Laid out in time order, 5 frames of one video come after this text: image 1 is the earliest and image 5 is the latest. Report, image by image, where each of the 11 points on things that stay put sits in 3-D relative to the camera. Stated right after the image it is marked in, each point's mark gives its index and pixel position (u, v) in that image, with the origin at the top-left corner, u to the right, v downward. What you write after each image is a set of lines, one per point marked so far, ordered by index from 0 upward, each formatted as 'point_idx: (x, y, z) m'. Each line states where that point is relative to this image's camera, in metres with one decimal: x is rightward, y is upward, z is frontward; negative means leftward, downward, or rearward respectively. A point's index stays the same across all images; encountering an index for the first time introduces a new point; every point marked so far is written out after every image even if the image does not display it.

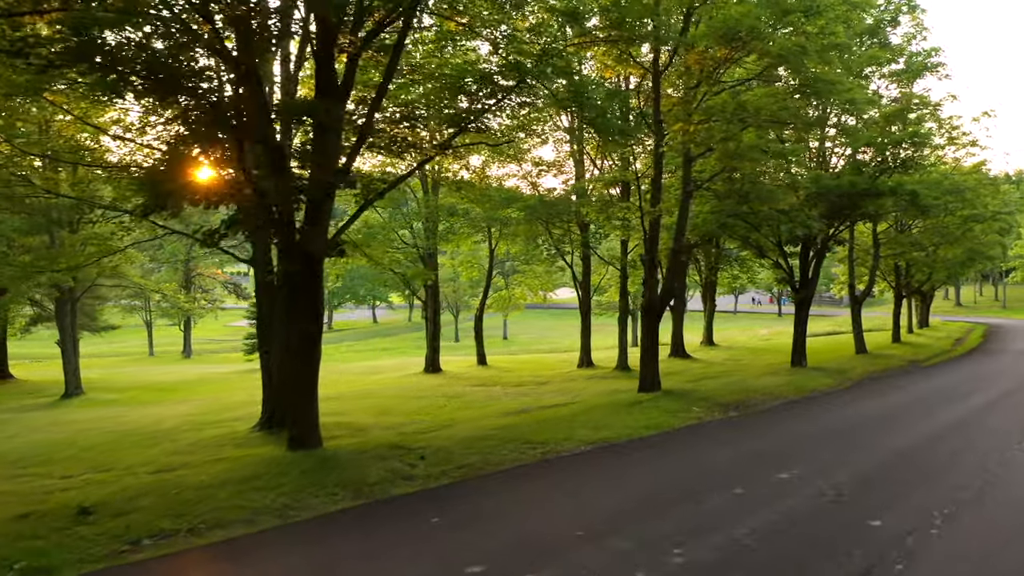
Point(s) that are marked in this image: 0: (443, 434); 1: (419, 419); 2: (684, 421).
0: (-1.1, -2.3, +10.6) m
1: (-2.0, -2.9, +14.5) m
2: (+2.7, -2.2, +10.8) m
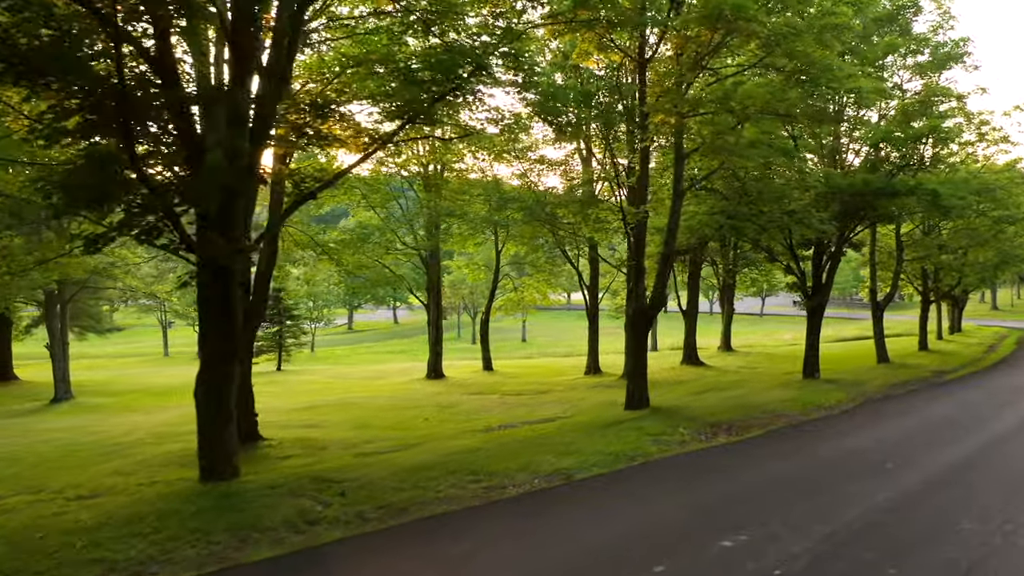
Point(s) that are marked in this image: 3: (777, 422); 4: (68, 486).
0: (-1.7, -2.5, +9.7) m
1: (-2.5, -3.0, +13.6) m
2: (+2.2, -2.3, +9.7) m
3: (+4.7, -2.4, +11.8) m
4: (-6.4, -2.9, +9.6) m
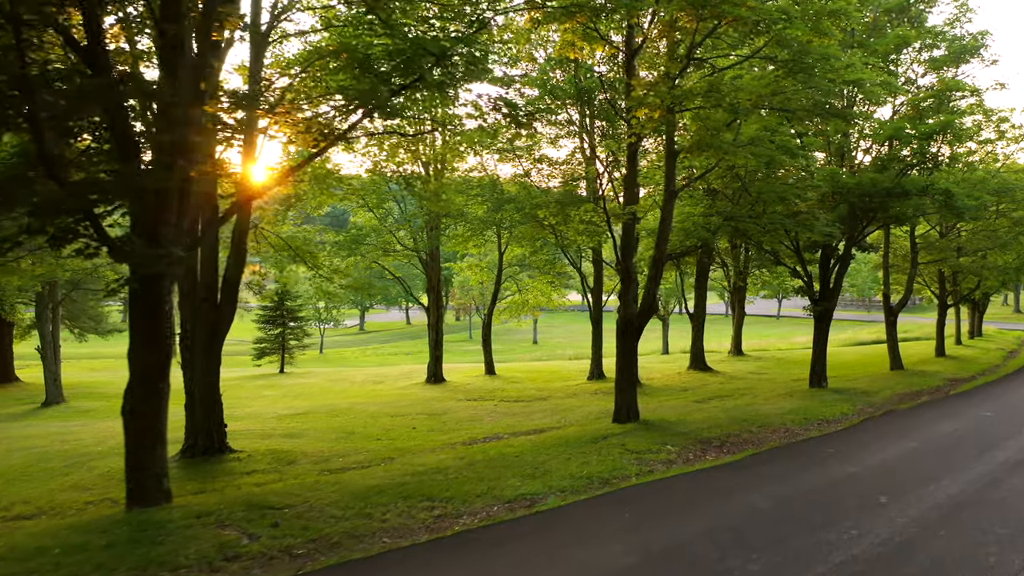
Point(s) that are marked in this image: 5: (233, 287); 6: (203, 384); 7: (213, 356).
0: (-2.1, -2.6, +9.0) m
1: (-2.8, -3.1, +13.0) m
2: (+1.7, -2.4, +9.0) m
3: (+4.4, -2.5, +11.1) m
4: (-6.9, -3.0, +9.1) m
5: (-5.0, 0.0, +11.8) m
6: (-5.4, -1.7, +11.5) m
7: (-5.2, -1.2, +11.5) m
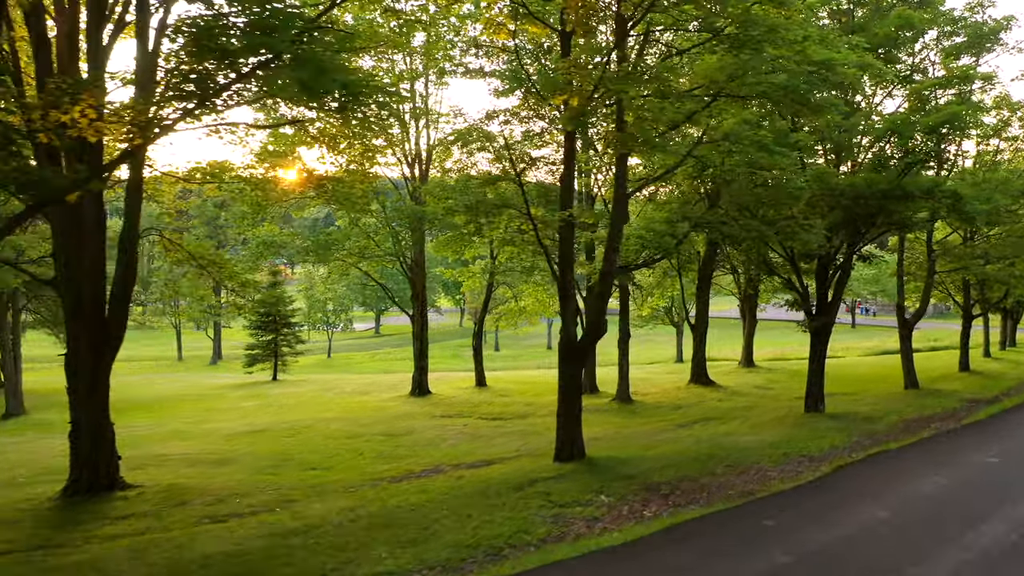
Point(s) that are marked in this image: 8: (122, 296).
0: (-3.4, -2.8, +7.6) m
1: (-3.9, -3.4, +11.6) m
2: (+0.5, -2.7, +7.4) m
3: (+3.2, -2.8, +9.4) m
4: (-8.1, -3.2, +7.9) m
5: (-6.2, -0.2, +10.5) m
6: (-6.5, -1.9, +10.3) m
7: (-6.4, -1.4, +10.3) m
8: (-6.2, -0.1, +10.5) m
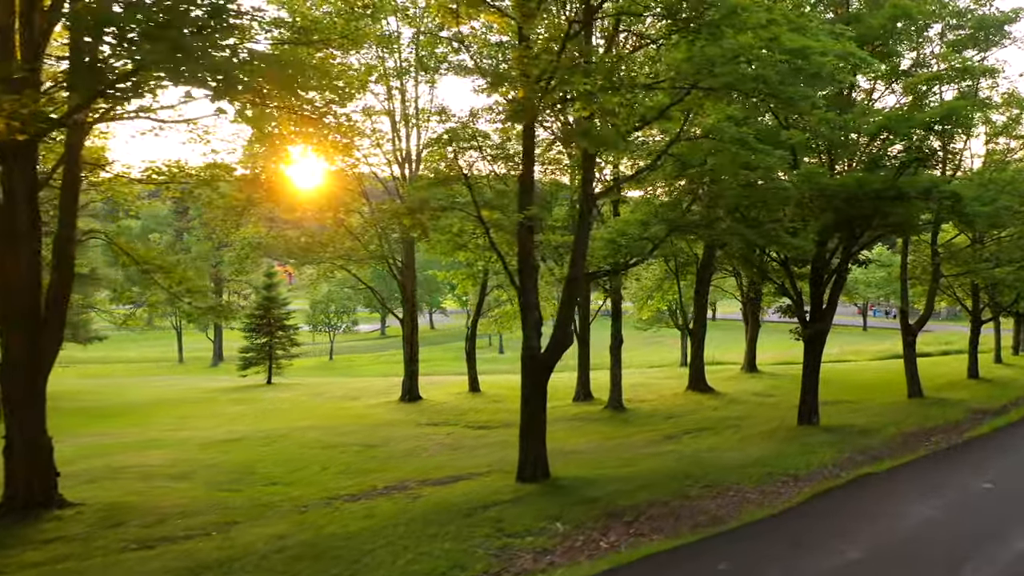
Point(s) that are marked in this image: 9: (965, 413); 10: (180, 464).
0: (-4.0, -2.9, +7.0) m
1: (-4.5, -3.5, +11.0) m
2: (-0.2, -2.8, +6.7) m
3: (+2.6, -2.9, +8.7) m
4: (-8.8, -3.3, +7.4) m
5: (-6.8, -0.3, +9.9) m
6: (-7.1, -2.0, +9.7) m
7: (-7.0, -1.5, +9.7) m
8: (-6.8, -0.2, +10.0) m
9: (+12.4, -3.4, +18.2) m
10: (-7.2, -3.8, +14.4) m
